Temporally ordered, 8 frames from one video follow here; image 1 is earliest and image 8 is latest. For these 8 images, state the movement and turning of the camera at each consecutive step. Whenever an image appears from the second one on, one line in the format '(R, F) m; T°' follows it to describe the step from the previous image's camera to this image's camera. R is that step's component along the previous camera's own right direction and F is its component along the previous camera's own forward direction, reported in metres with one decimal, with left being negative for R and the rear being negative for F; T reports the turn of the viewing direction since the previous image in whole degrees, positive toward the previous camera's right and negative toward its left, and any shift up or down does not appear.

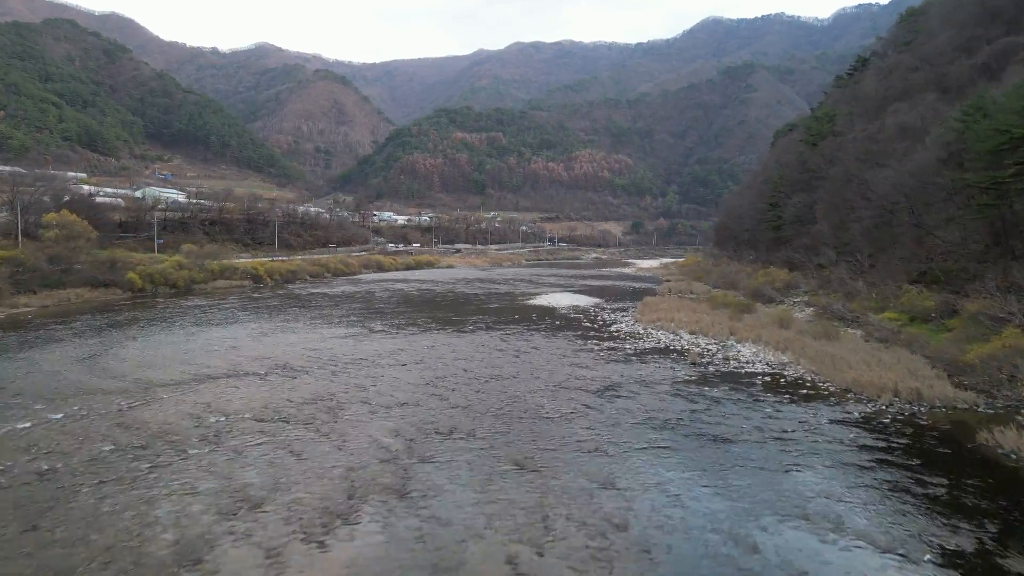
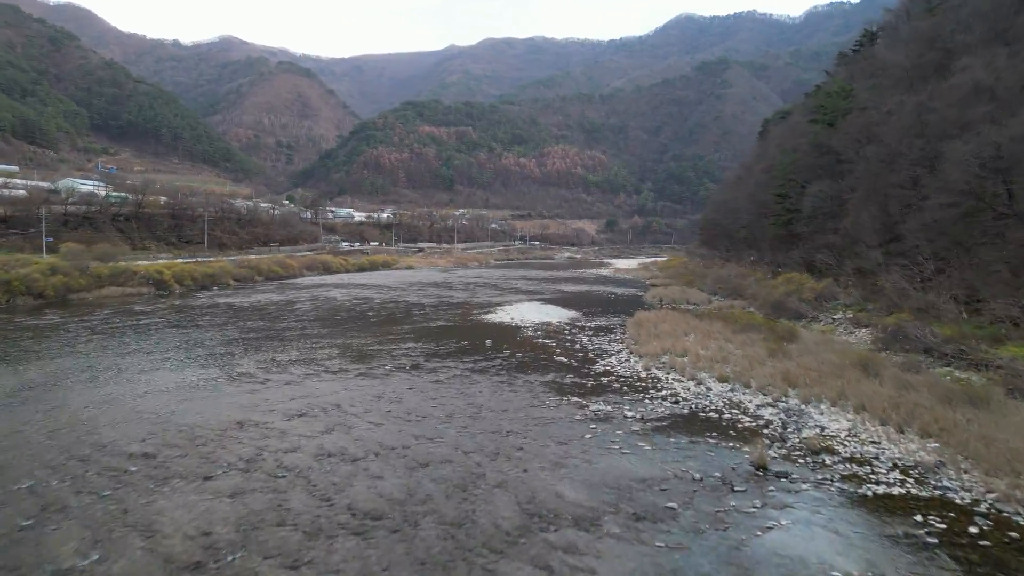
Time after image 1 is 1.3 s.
(+0.6, +5.6) m; +2°
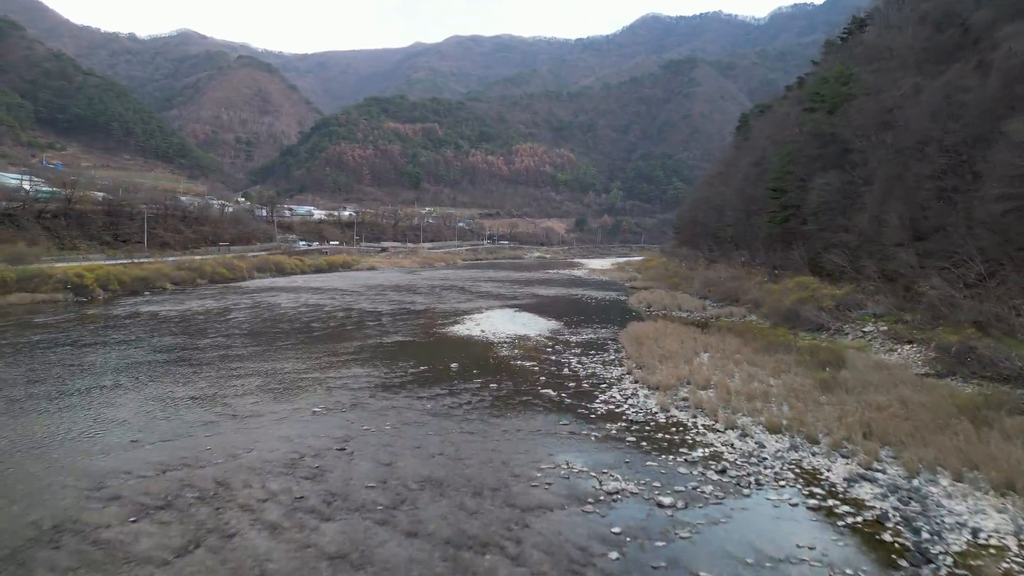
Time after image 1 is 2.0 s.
(-0.1, +2.9) m; +3°
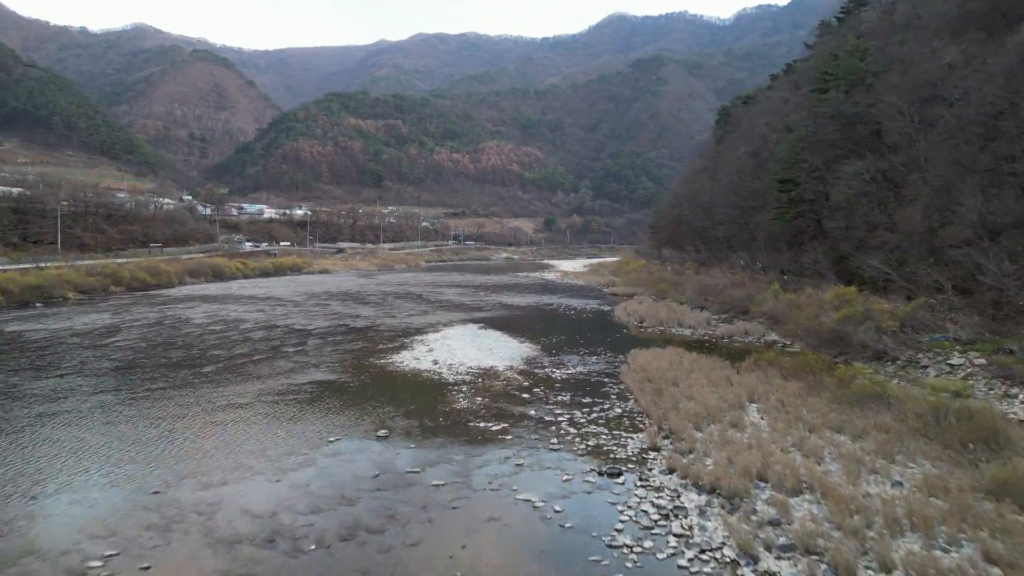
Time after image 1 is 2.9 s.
(+0.1, +3.9) m; +3°
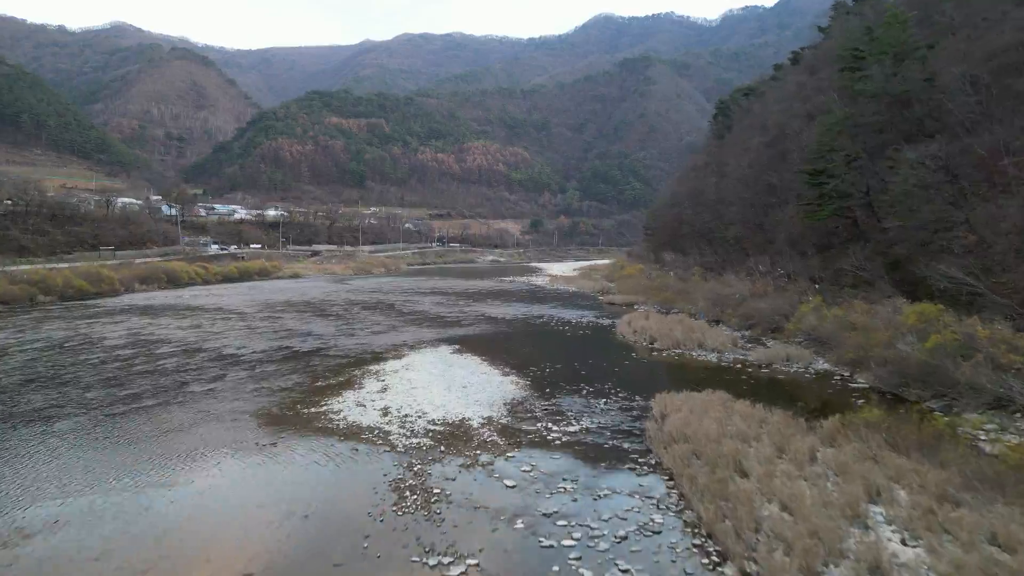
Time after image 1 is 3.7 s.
(+0.1, +3.2) m; +1°
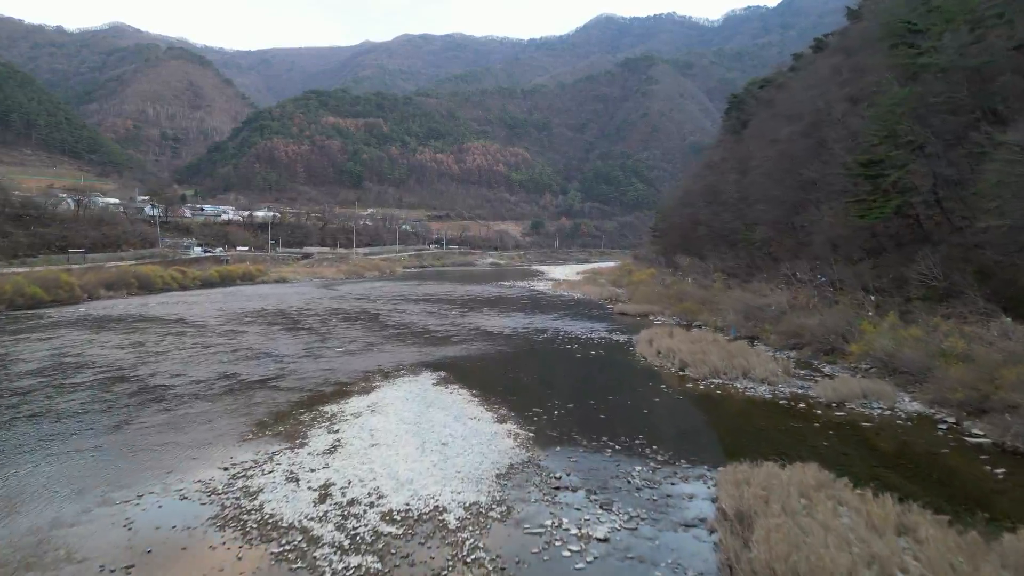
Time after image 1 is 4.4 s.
(0.0, +2.7) m; 0°
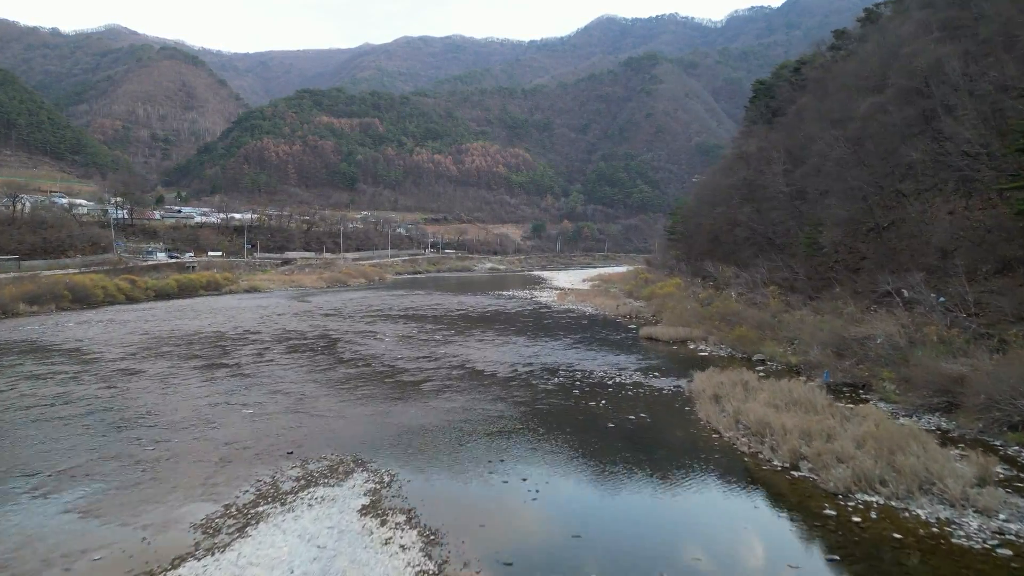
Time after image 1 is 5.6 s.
(+0.1, +4.8) m; 0°
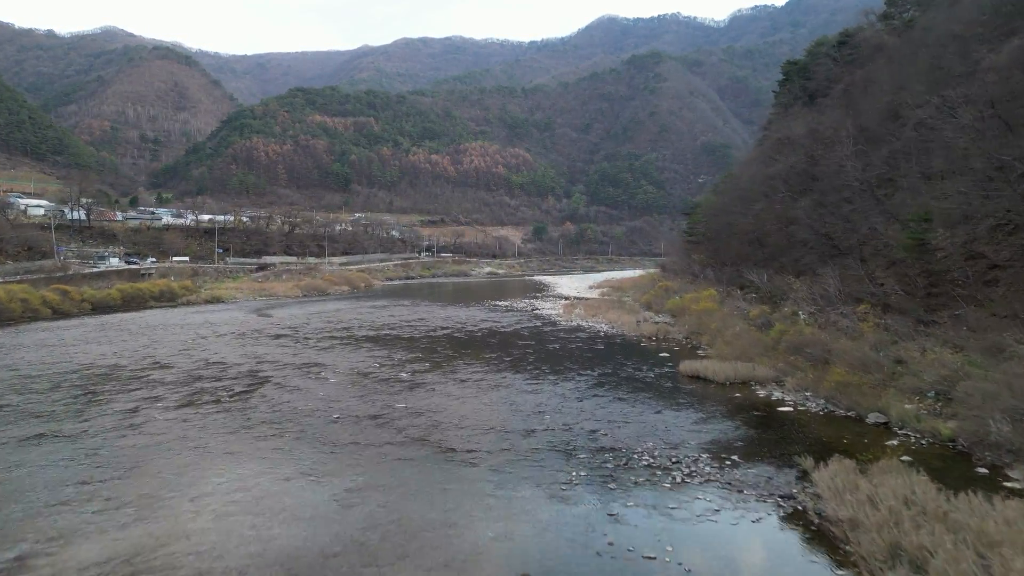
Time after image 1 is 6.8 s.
(+0.1, +4.7) m; 0°
